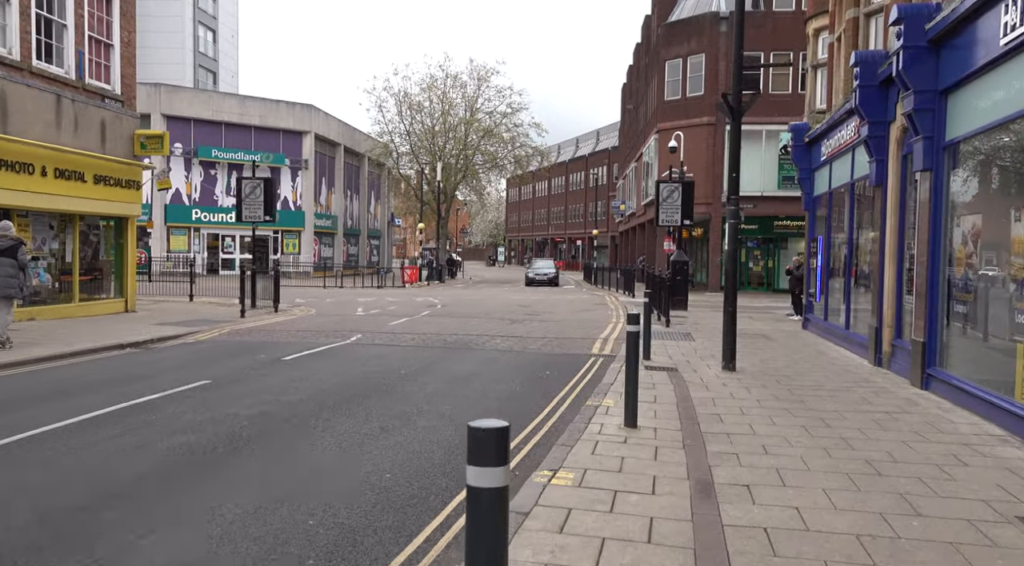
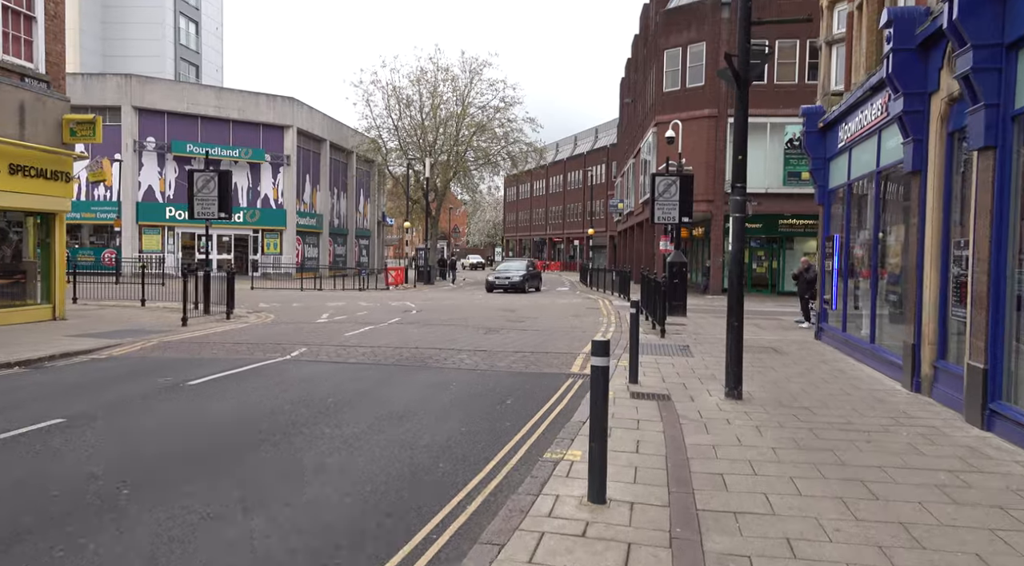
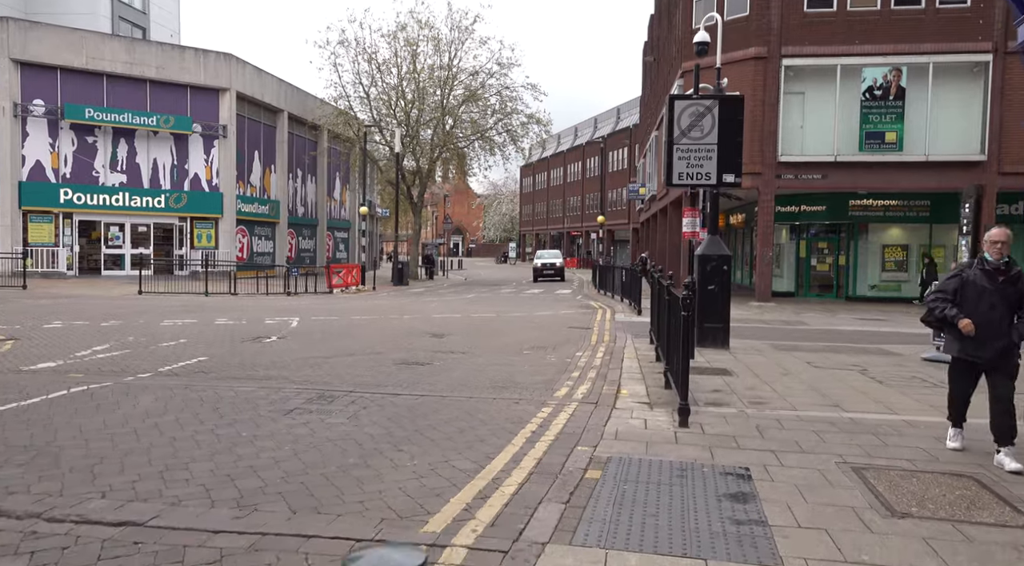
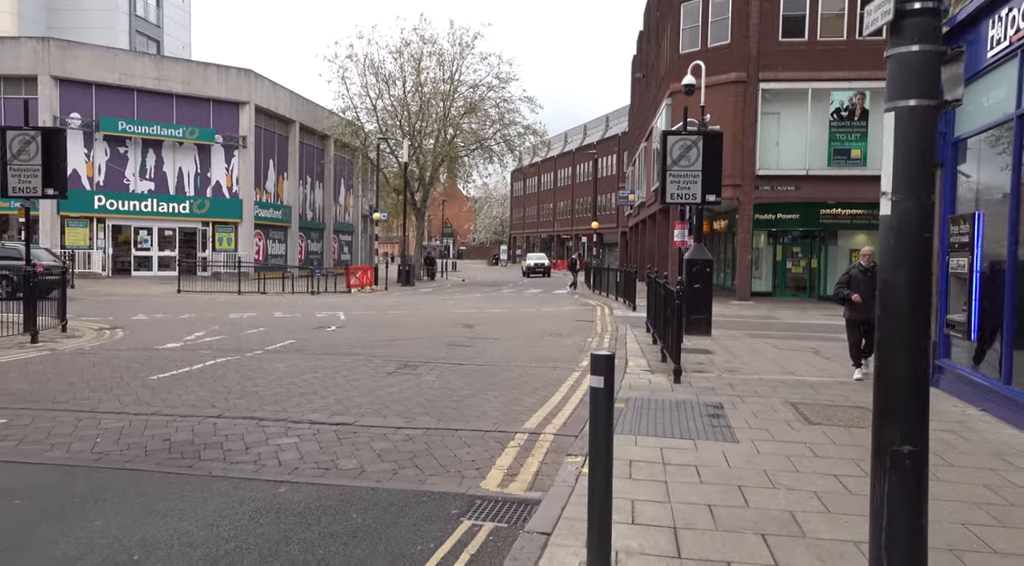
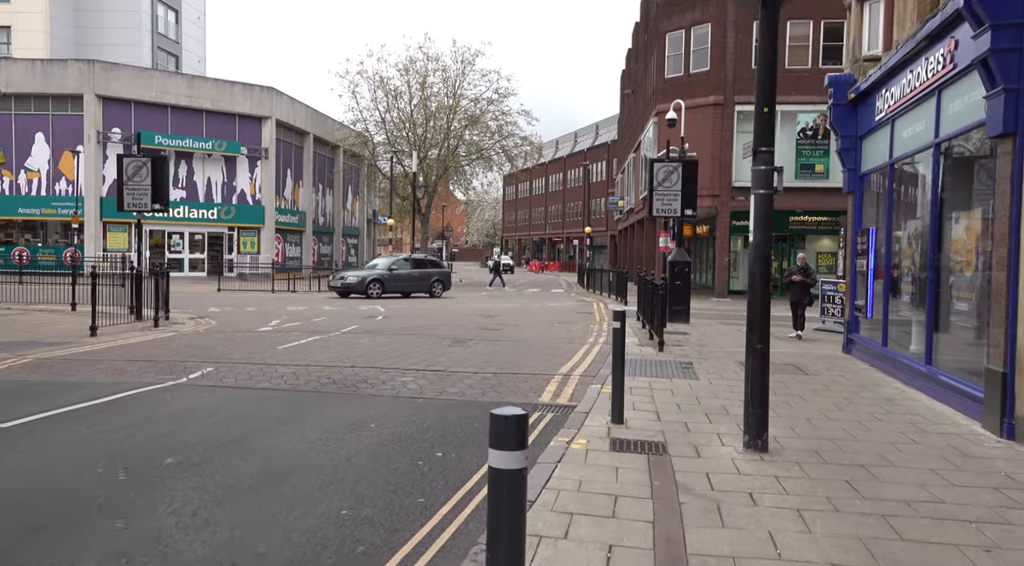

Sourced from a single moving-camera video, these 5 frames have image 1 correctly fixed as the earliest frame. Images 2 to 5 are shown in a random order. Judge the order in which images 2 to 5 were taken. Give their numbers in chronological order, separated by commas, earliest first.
2, 5, 4, 3
